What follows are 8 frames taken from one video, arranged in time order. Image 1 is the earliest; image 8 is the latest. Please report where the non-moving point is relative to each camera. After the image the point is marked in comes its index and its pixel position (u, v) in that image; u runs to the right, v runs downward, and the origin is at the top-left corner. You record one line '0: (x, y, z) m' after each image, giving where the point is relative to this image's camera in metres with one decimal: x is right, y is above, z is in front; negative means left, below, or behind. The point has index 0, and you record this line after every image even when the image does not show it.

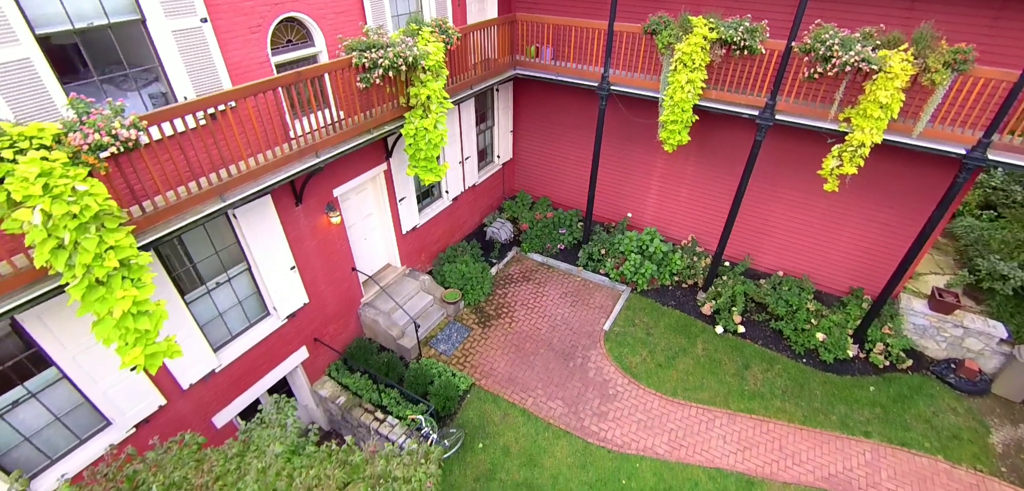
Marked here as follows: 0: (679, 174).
0: (+3.0, +1.3, +7.4) m
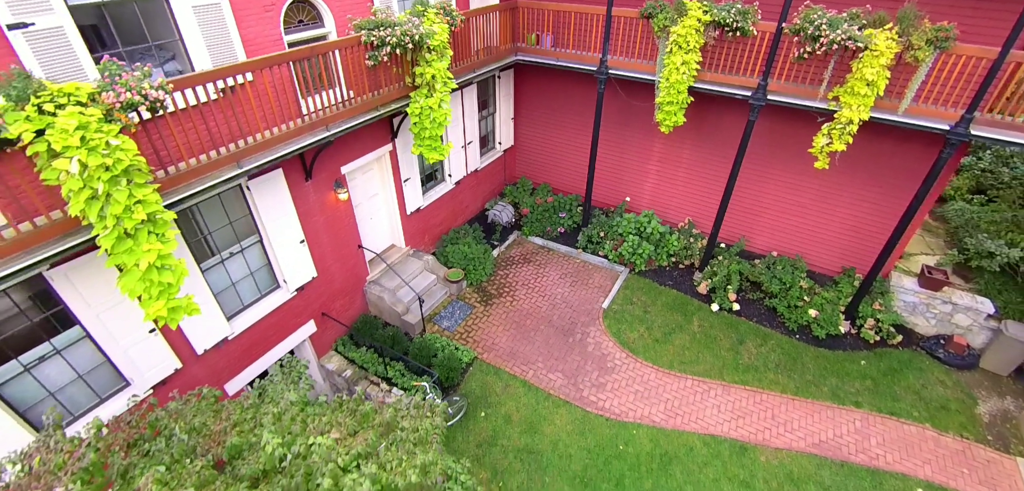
0: (+3.0, +1.6, +7.6) m
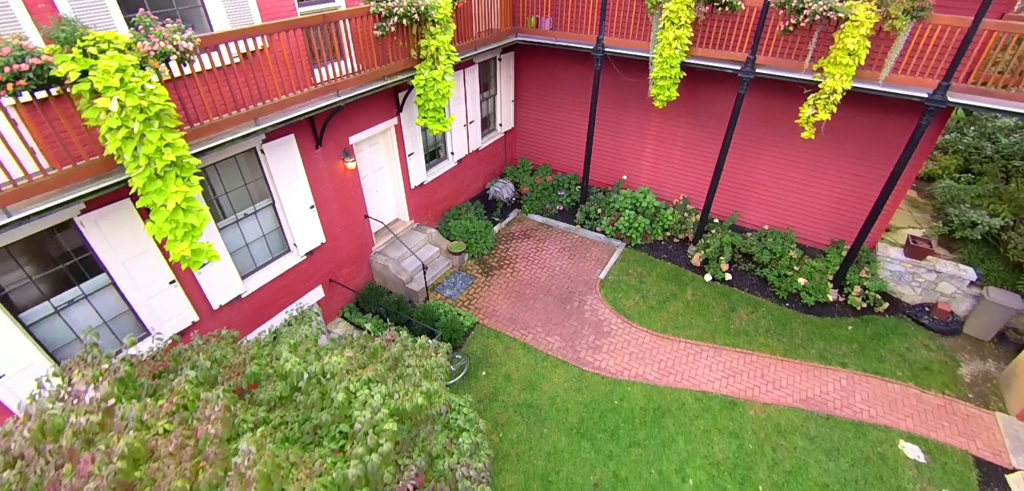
0: (+3.1, +2.1, +7.9) m
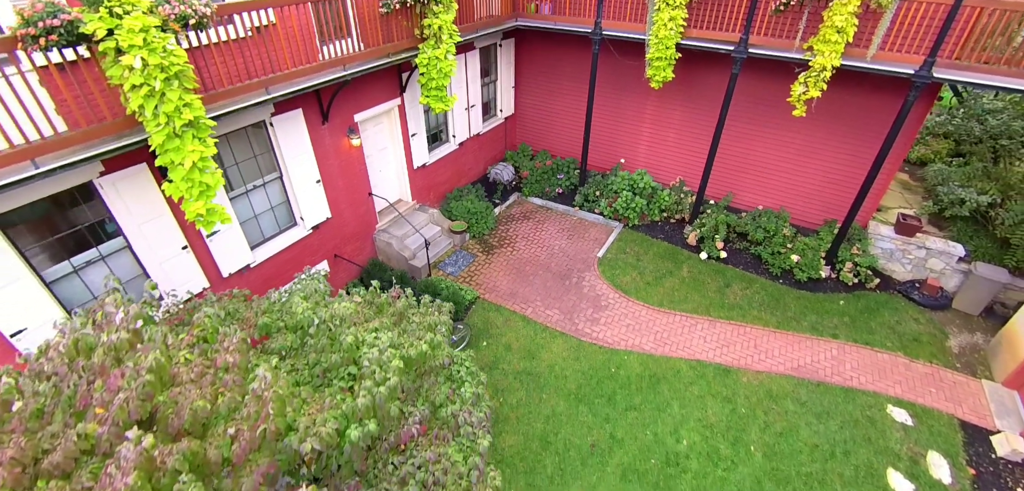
0: (+3.1, +2.5, +8.1) m
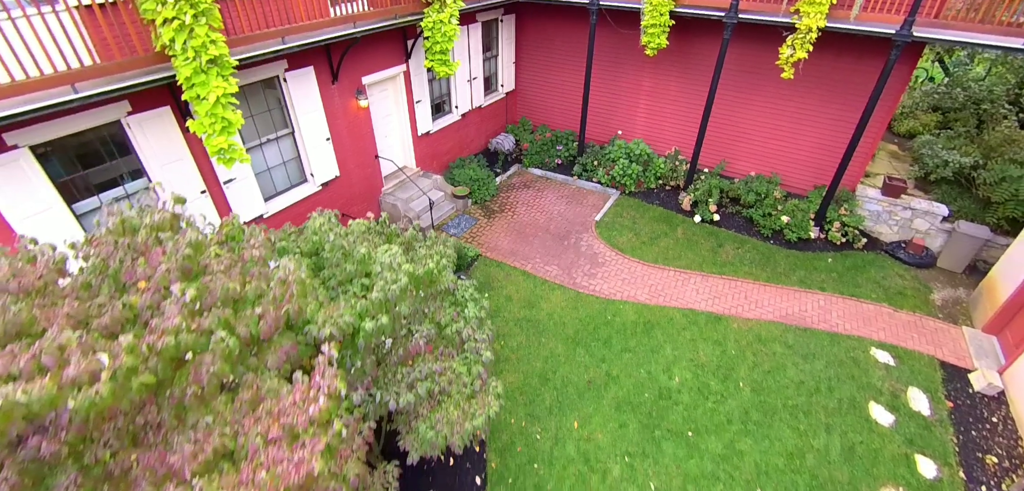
0: (+3.1, +3.2, +8.4) m
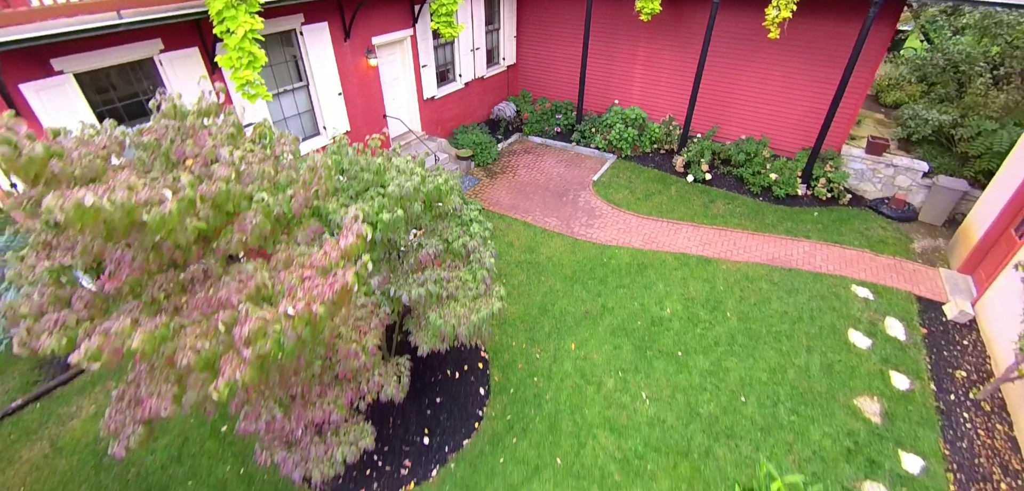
0: (+3.1, +4.0, +8.8) m
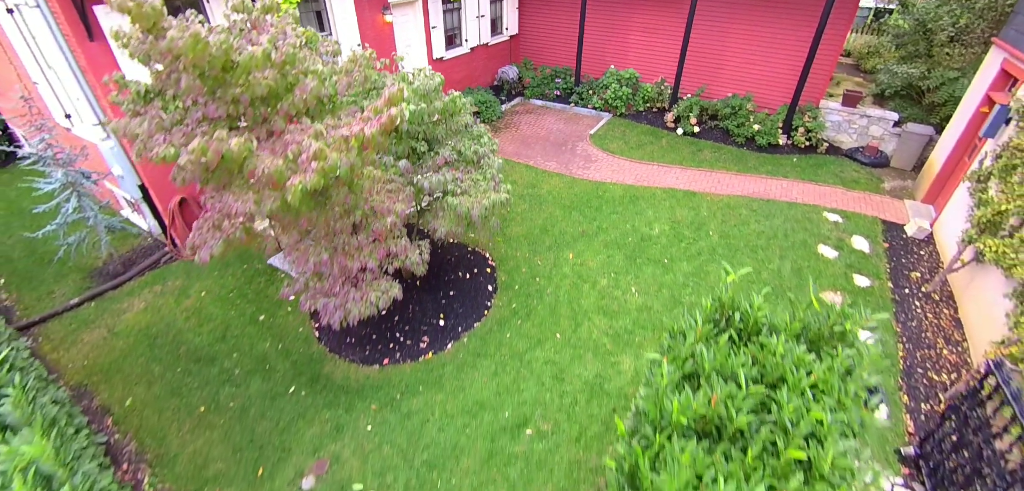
0: (+3.2, +5.1, +9.5) m
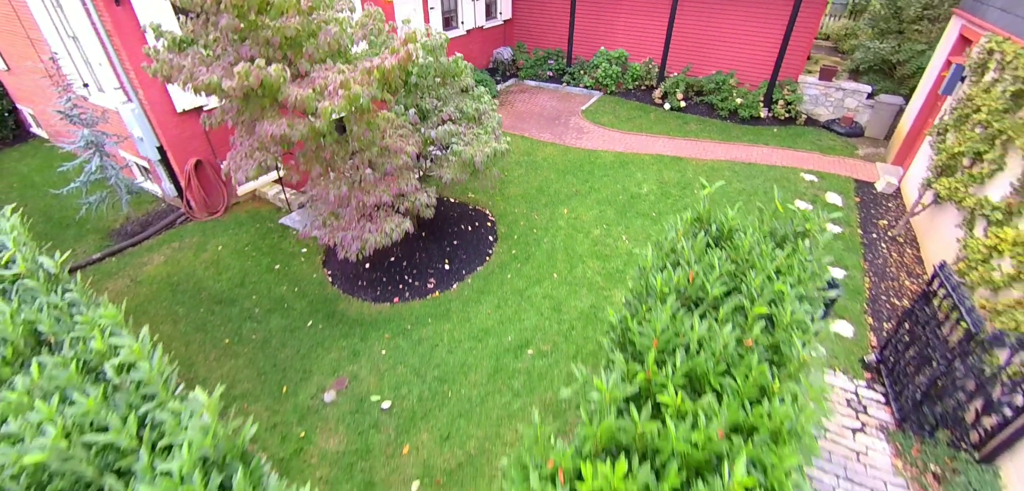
0: (+3.0, +5.8, +9.9) m
